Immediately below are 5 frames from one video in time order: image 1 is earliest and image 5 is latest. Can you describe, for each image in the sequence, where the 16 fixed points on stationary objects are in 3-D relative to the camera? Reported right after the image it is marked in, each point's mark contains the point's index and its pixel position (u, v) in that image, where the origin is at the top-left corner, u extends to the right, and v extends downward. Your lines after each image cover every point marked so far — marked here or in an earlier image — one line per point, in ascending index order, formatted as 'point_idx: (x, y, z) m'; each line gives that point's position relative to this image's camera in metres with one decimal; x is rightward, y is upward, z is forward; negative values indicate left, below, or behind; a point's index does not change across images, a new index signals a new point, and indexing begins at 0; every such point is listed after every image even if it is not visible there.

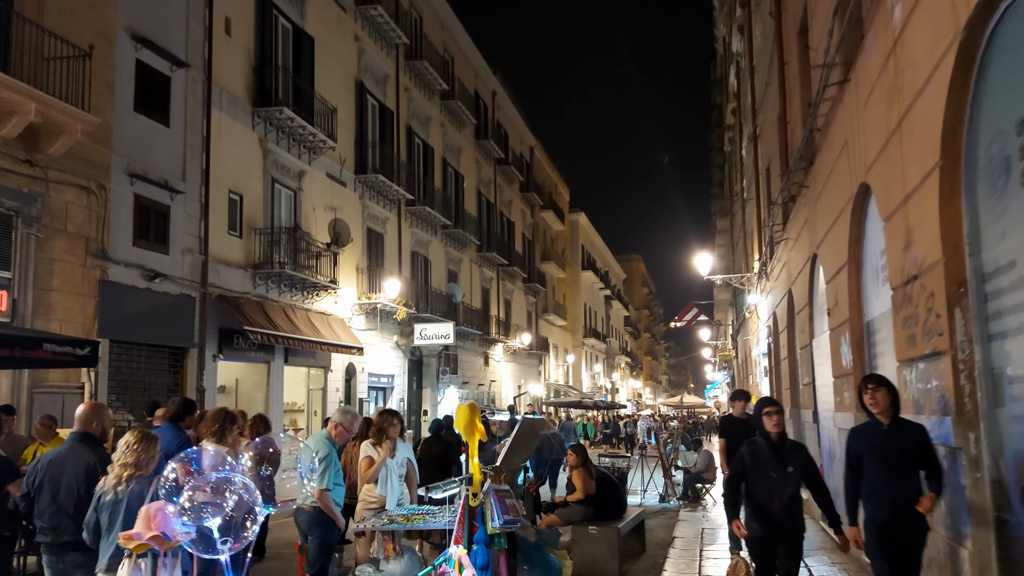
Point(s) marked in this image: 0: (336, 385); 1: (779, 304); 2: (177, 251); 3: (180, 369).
0: (-4.3, -2.4, +19.6) m
1: (+4.6, -0.3, +13.7) m
2: (-5.9, +0.7, +14.2) m
3: (-5.9, -1.5, +14.3) m
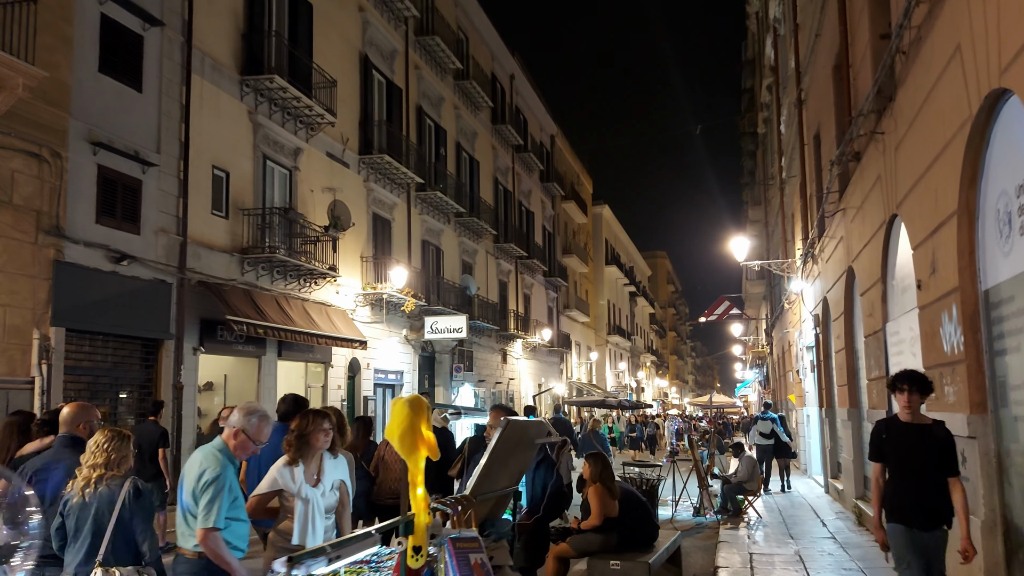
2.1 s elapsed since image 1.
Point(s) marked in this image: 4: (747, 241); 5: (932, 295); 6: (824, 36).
0: (-3.9, -2.1, +18.1) m
1: (+4.8, 0.0, +11.9) m
2: (-5.7, +0.9, +12.7) m
3: (-5.7, -1.2, +12.8) m
4: (+5.2, +1.0, +17.9) m
5: (+3.1, -0.1, +6.0) m
6: (+4.4, +3.6, +11.4) m
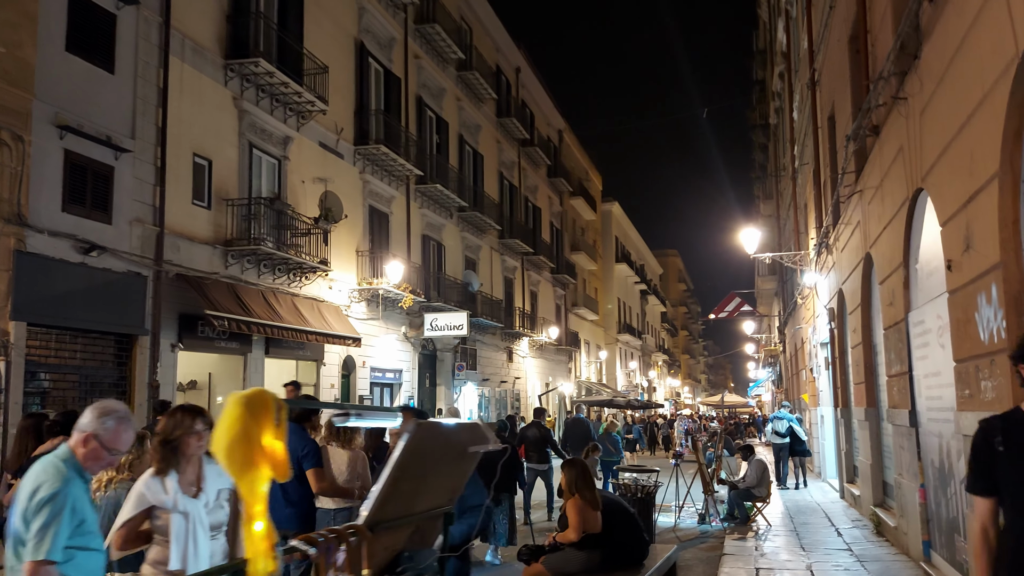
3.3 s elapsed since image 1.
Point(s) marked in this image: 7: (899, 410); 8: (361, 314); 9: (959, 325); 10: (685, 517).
0: (-4.0, -2.0, +17.4) m
1: (+4.6, +0.1, +11.1) m
2: (-5.8, +1.0, +12.0) m
3: (-5.8, -1.1, +12.1) m
4: (+5.2, +1.2, +17.0) m
5: (+2.9, +0.1, +5.2) m
6: (+4.3, +3.7, +10.6) m
7: (+3.7, -1.2, +7.7) m
8: (-3.5, -0.6, +18.8) m
9: (+3.0, -0.2, +5.4) m
10: (+2.4, -3.2, +11.3) m
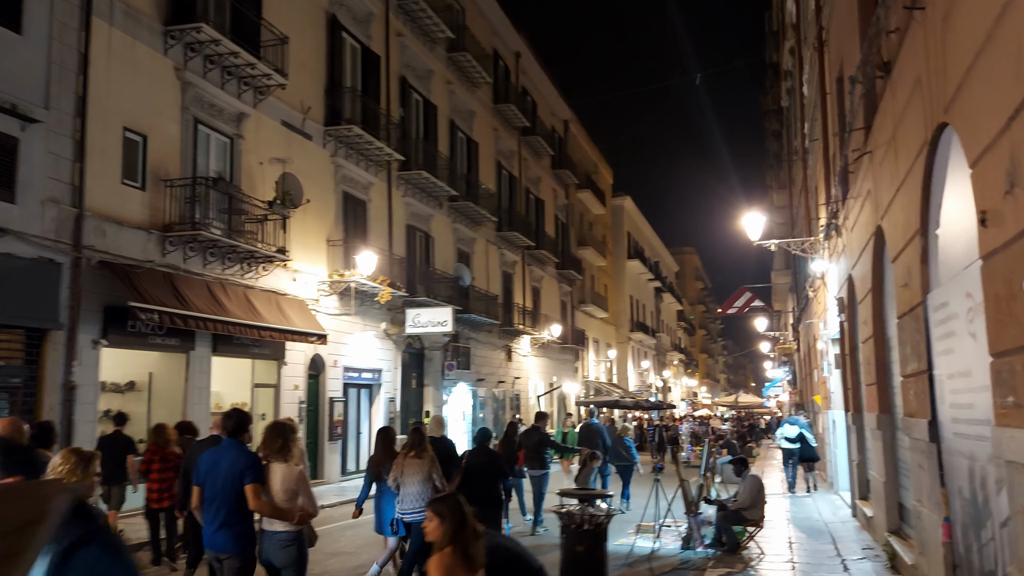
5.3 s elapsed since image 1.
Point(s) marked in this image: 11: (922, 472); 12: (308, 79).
0: (-4.3, -1.8, +16.0) m
1: (+4.1, +0.3, +9.5) m
2: (-6.4, +1.2, +10.7) m
3: (-6.3, -1.0, +10.8) m
4: (+4.8, +1.3, +15.3) m
5: (+2.2, +0.2, +3.6) m
6: (+3.7, +3.9, +8.9) m
7: (+3.1, -1.0, +6.1) m
8: (-3.9, -0.4, +17.4) m
9: (+2.3, -0.1, +3.7) m
10: (+1.9, -3.1, +9.8) m
11: (+3.1, -1.4, +6.1) m
12: (-4.3, +4.4, +17.0) m
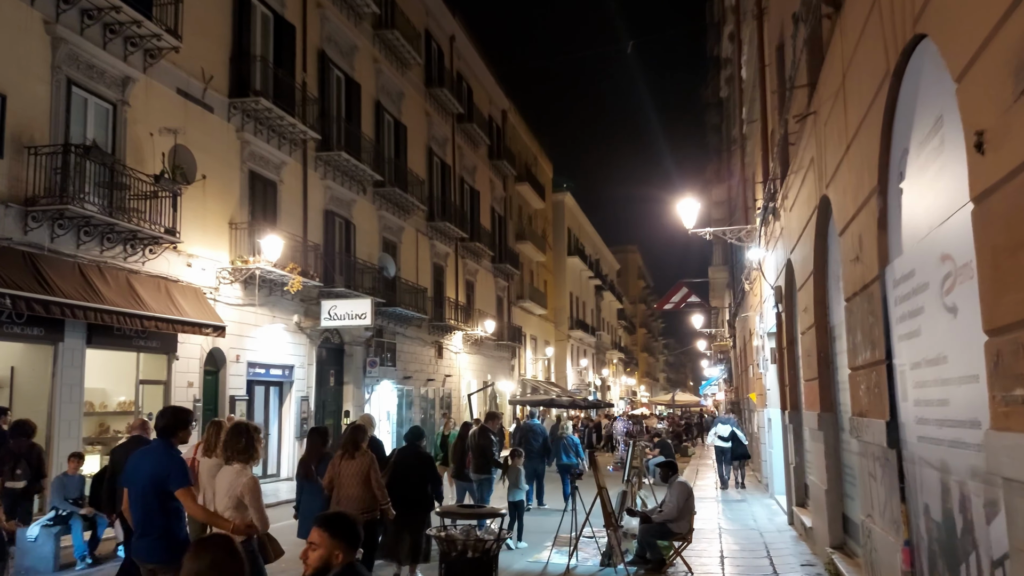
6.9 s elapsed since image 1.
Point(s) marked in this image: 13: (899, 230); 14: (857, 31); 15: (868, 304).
0: (-5.8, -1.6, +14.5) m
1: (+3.0, +0.5, +8.5) m
2: (-7.5, +1.4, +9.0) m
3: (-7.4, -0.7, +9.1) m
4: (+3.4, +1.5, +14.4) m
5: (+1.6, +0.4, +2.5) m
6: (+2.8, +4.1, +8.0) m
7: (+2.2, -0.8, +5.1) m
8: (-5.5, -0.2, +15.9) m
9: (+1.6, +0.1, +2.7) m
10: (+0.8, -2.9, +8.7) m
11: (+2.3, -1.2, +5.1) m
12: (-5.8, +4.7, +15.5) m
13: (+2.1, +0.3, +4.3) m
14: (+2.1, +1.5, +4.9) m
15: (+2.2, -0.1, +4.9) m
